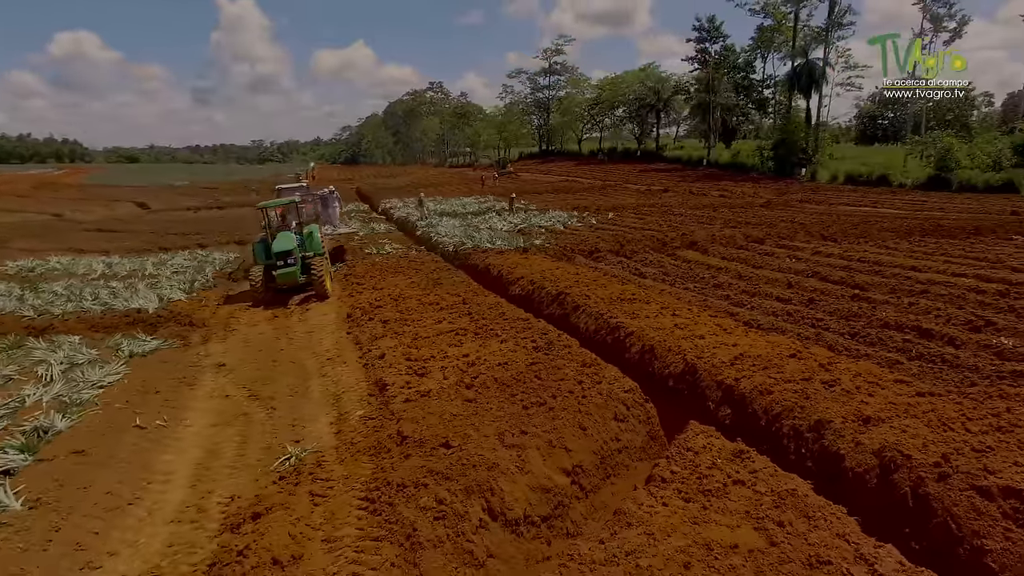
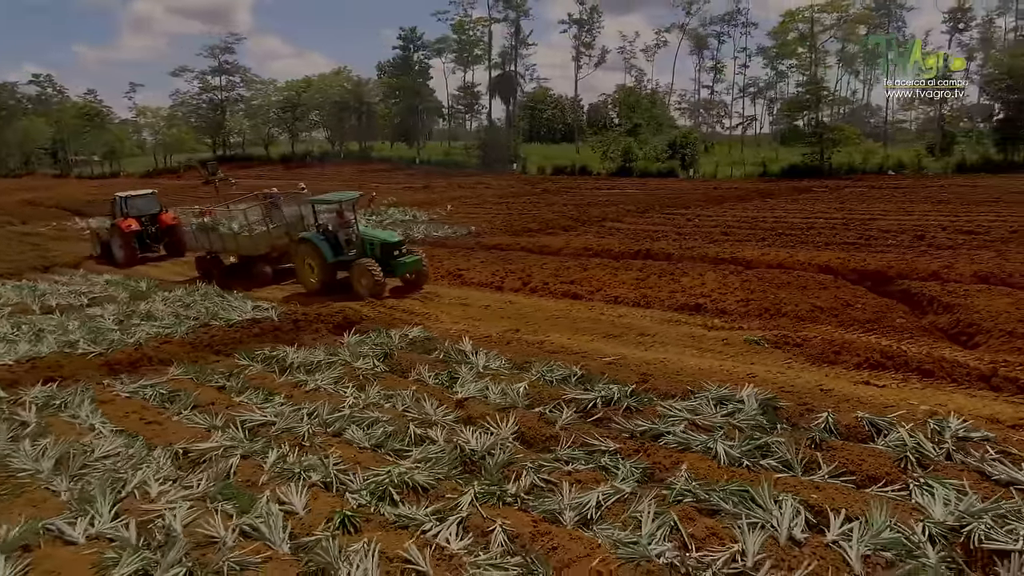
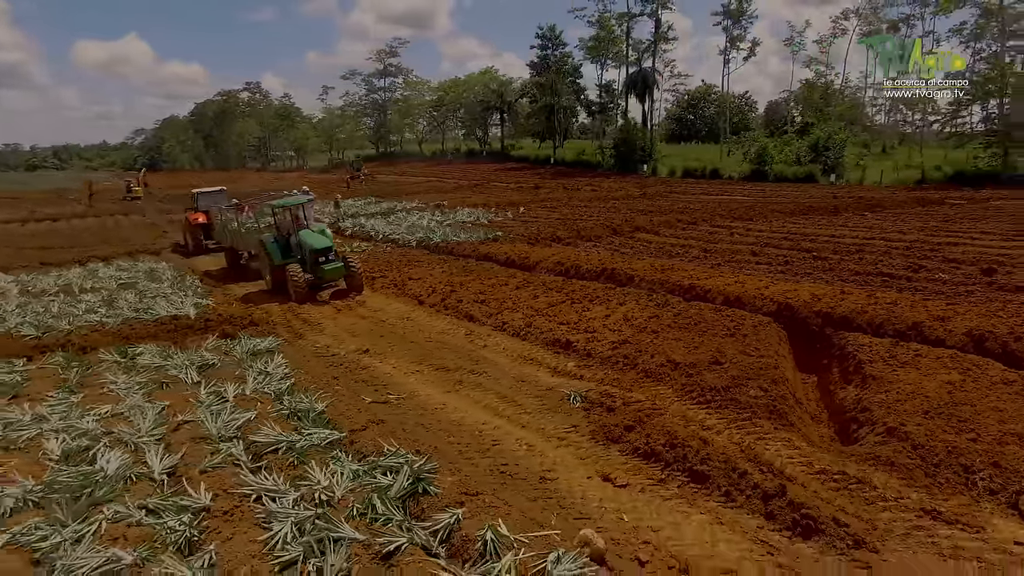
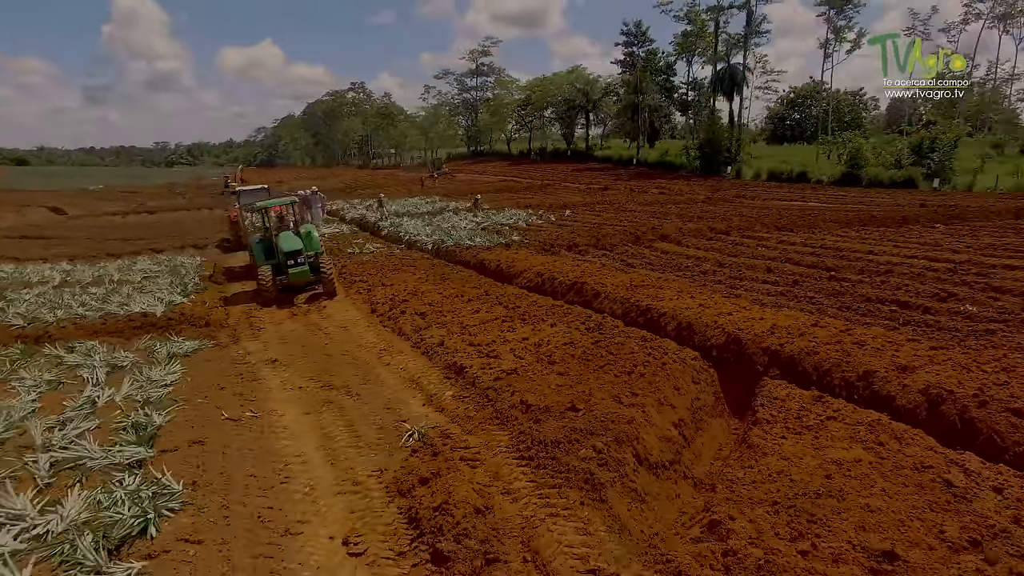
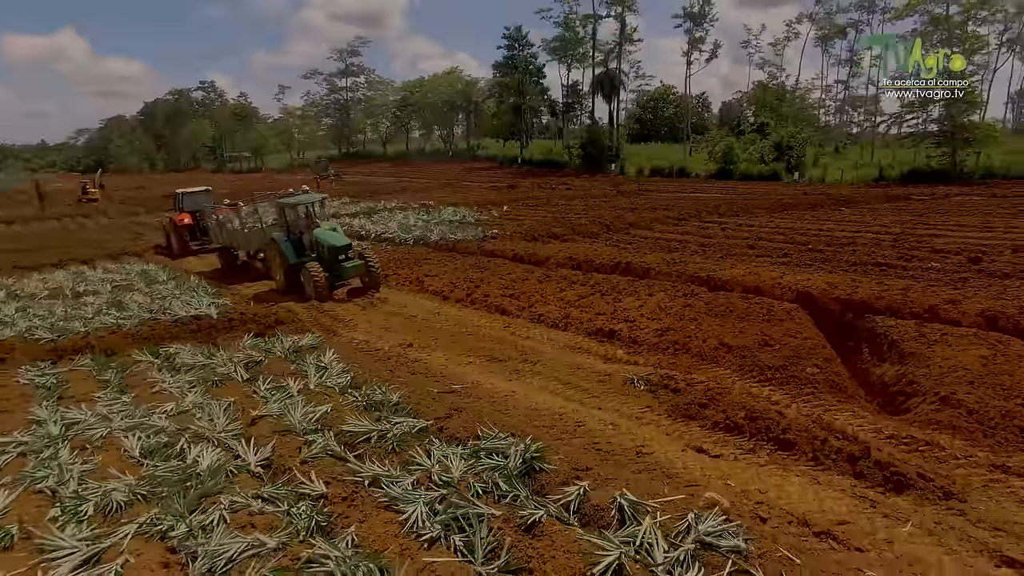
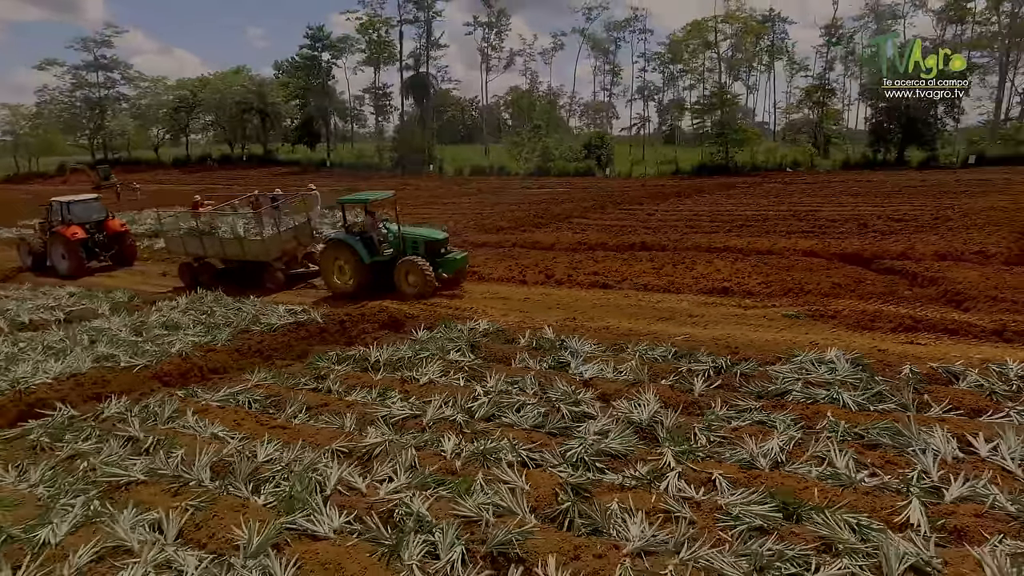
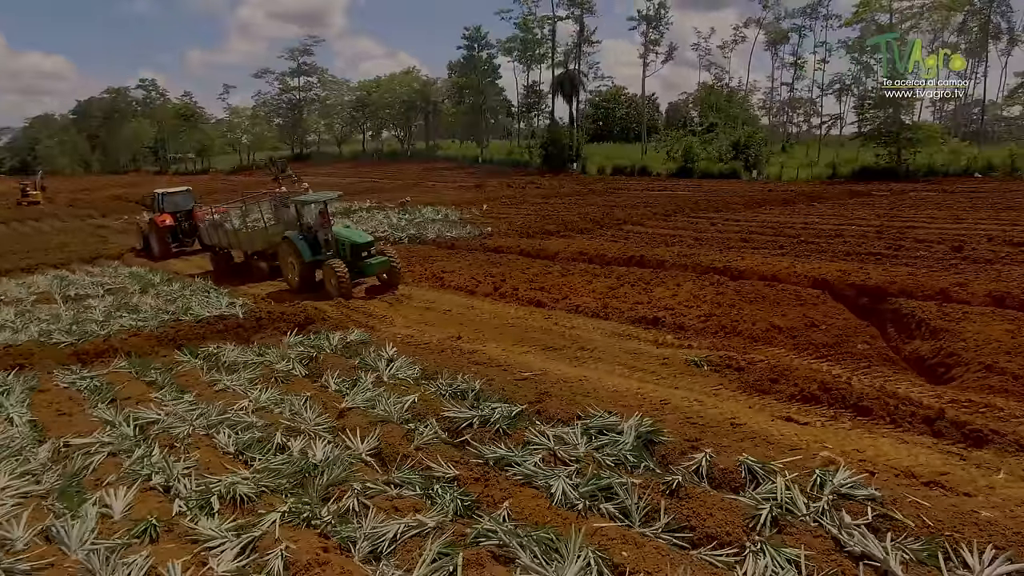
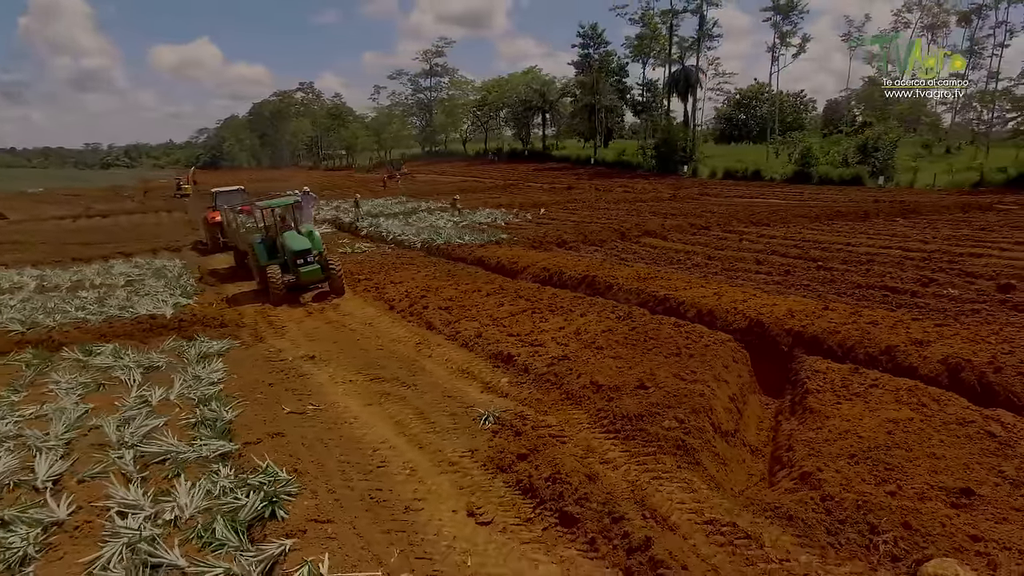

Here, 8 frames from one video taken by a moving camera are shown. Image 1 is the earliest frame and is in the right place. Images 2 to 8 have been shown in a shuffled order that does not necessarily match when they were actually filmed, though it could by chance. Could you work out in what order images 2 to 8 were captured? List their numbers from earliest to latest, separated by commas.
4, 8, 3, 5, 7, 2, 6
